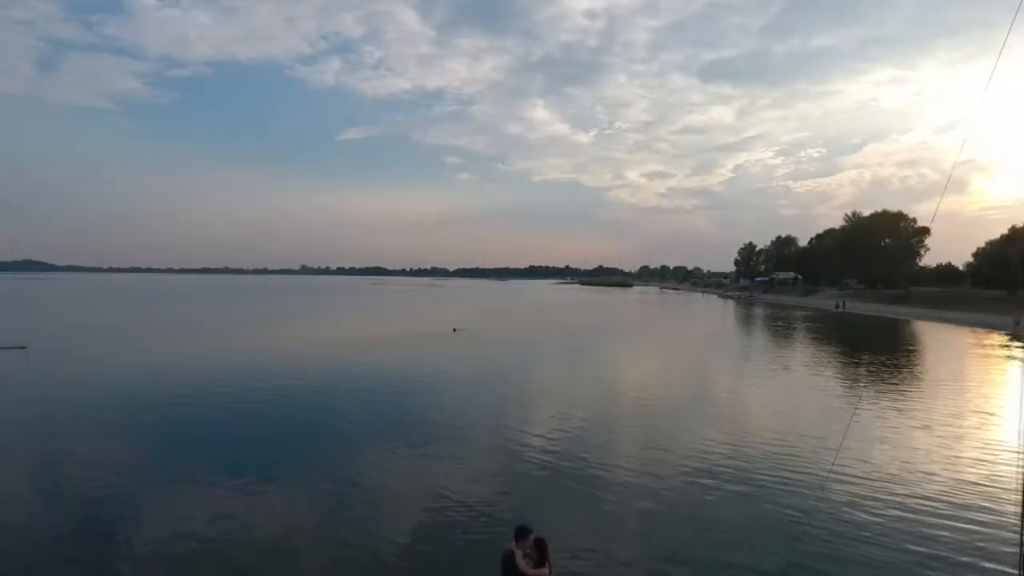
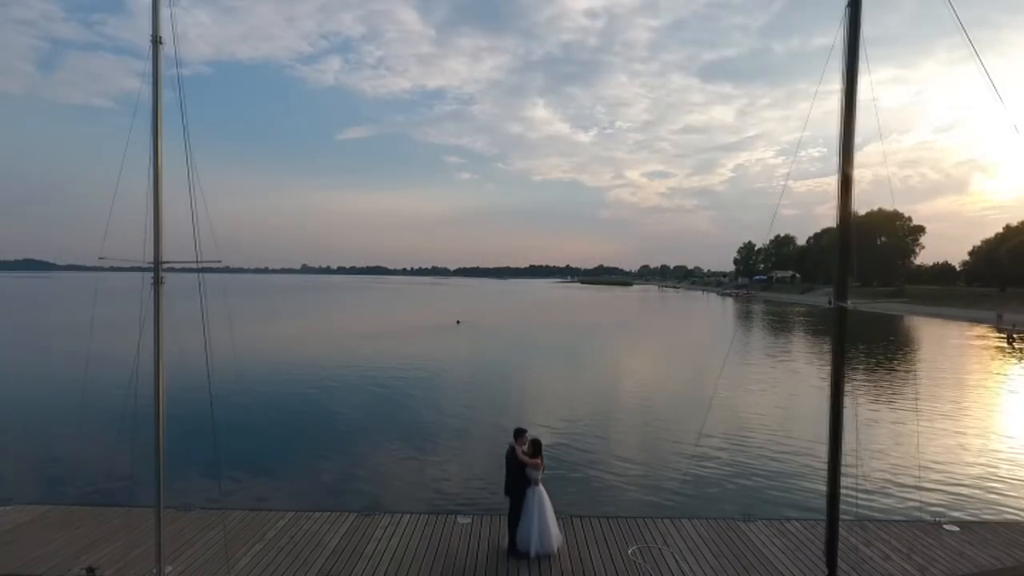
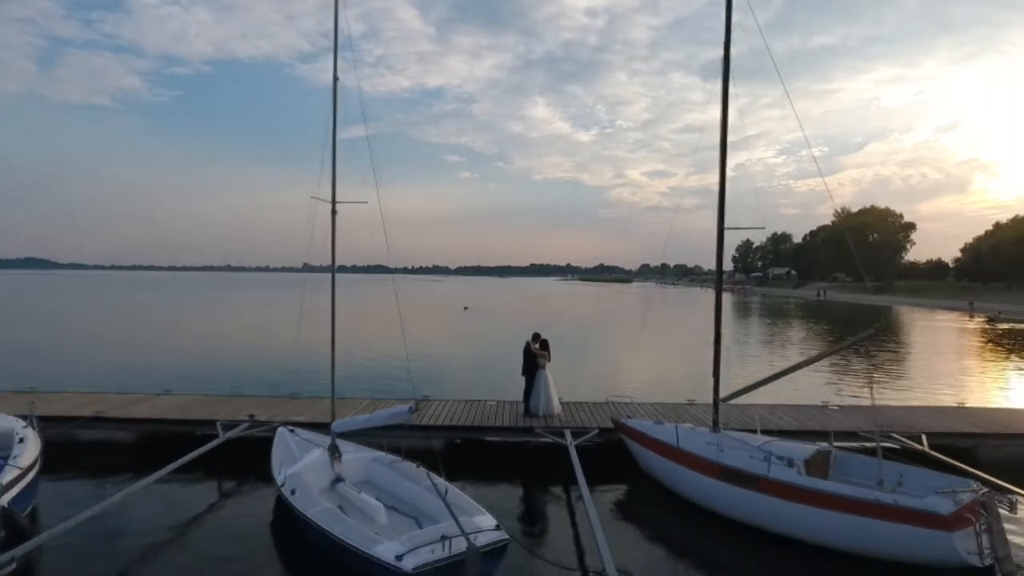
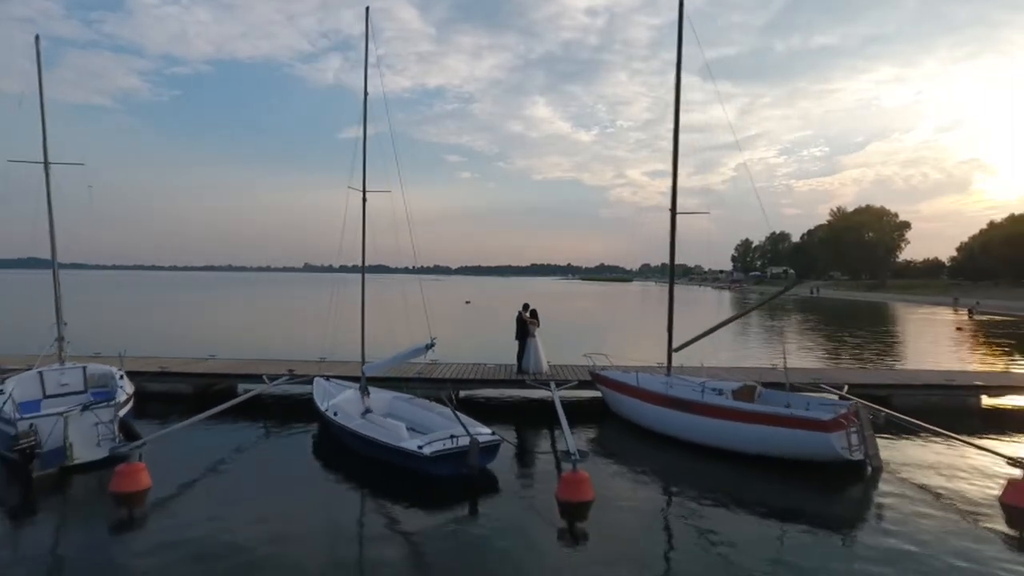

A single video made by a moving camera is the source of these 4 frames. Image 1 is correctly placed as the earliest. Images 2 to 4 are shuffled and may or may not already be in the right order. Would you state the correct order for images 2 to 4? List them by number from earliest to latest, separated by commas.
2, 3, 4
